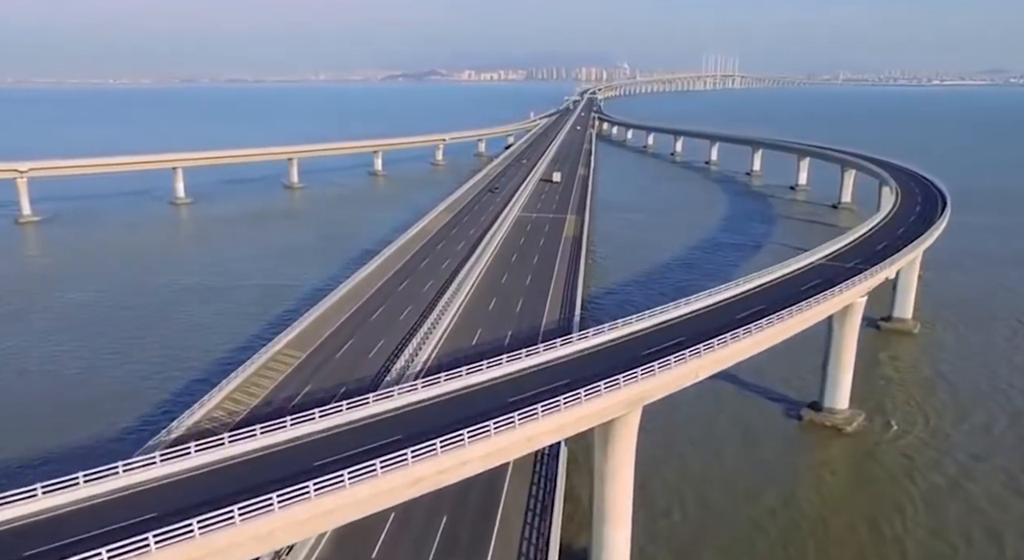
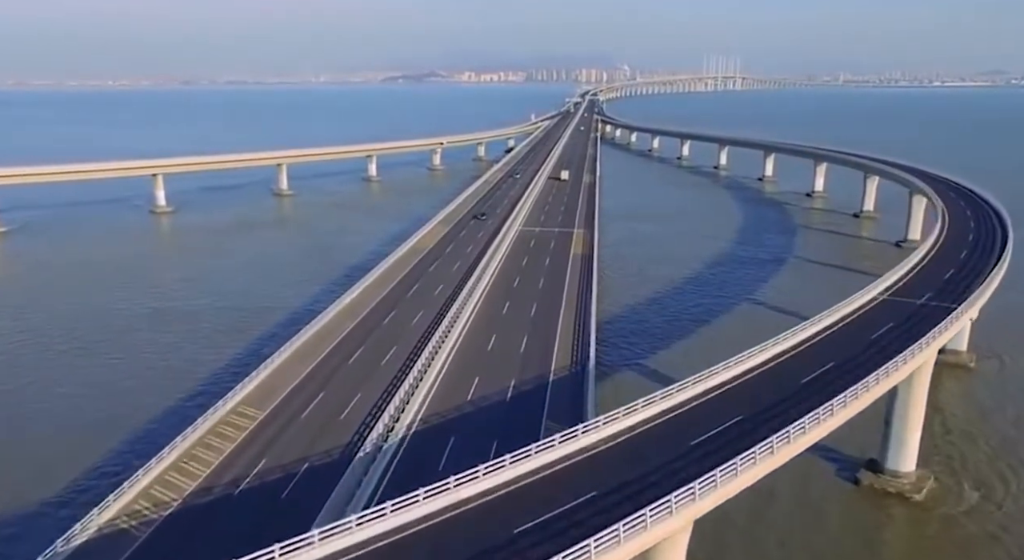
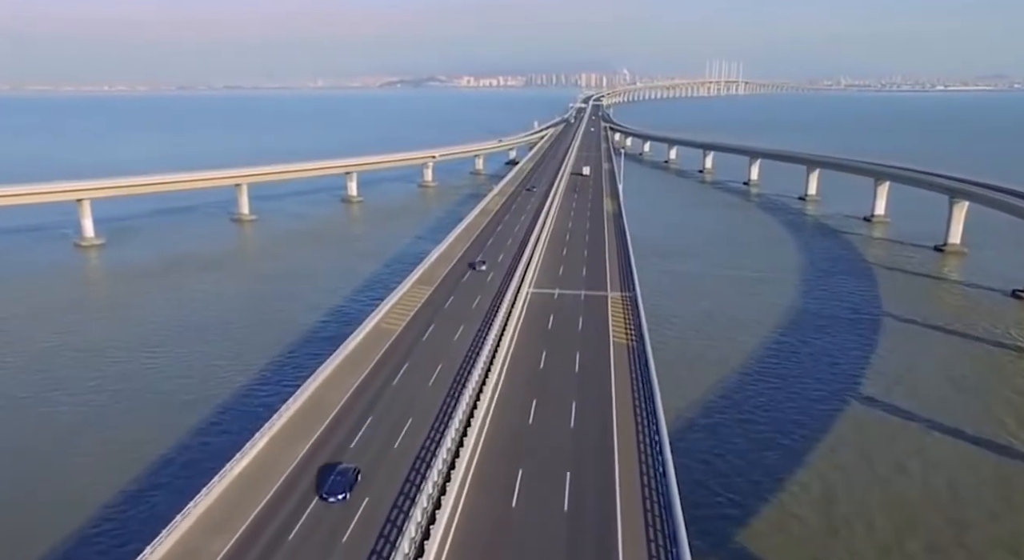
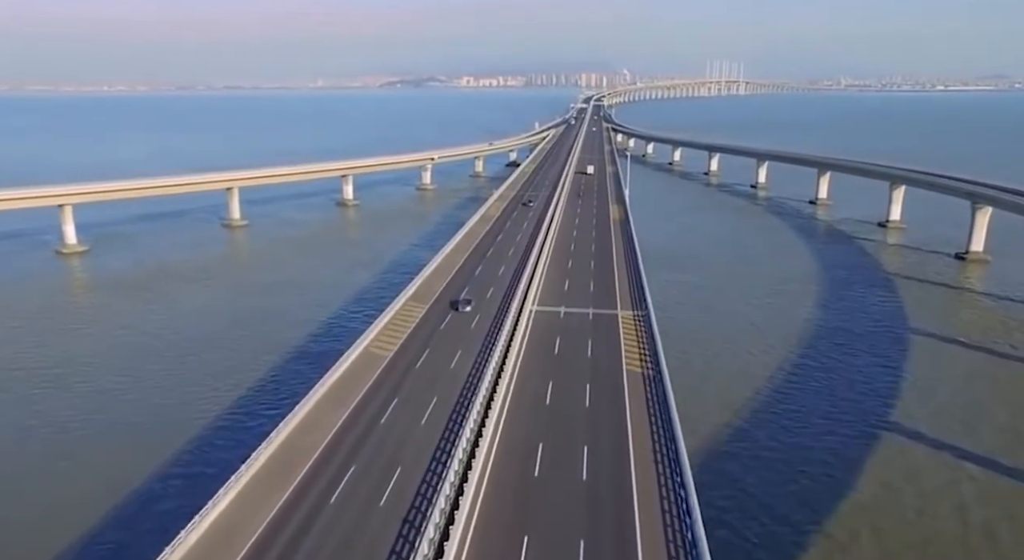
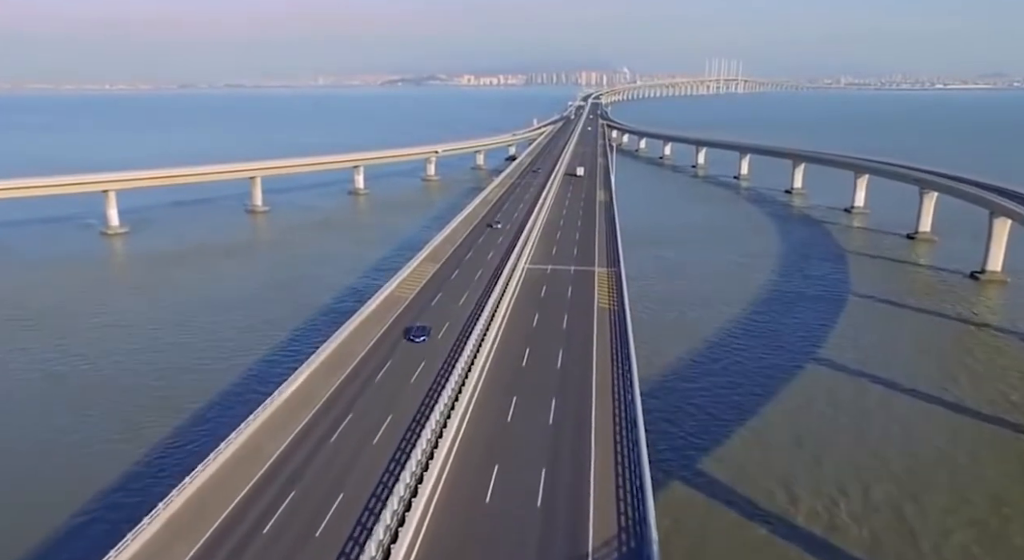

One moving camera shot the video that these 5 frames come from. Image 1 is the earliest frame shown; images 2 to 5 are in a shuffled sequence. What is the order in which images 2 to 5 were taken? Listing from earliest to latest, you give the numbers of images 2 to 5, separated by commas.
2, 5, 3, 4
